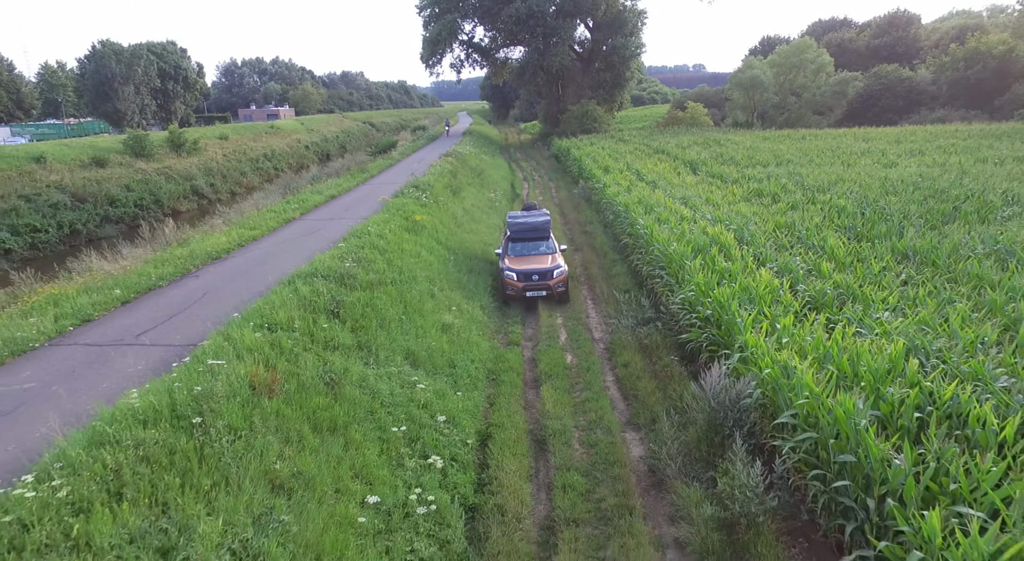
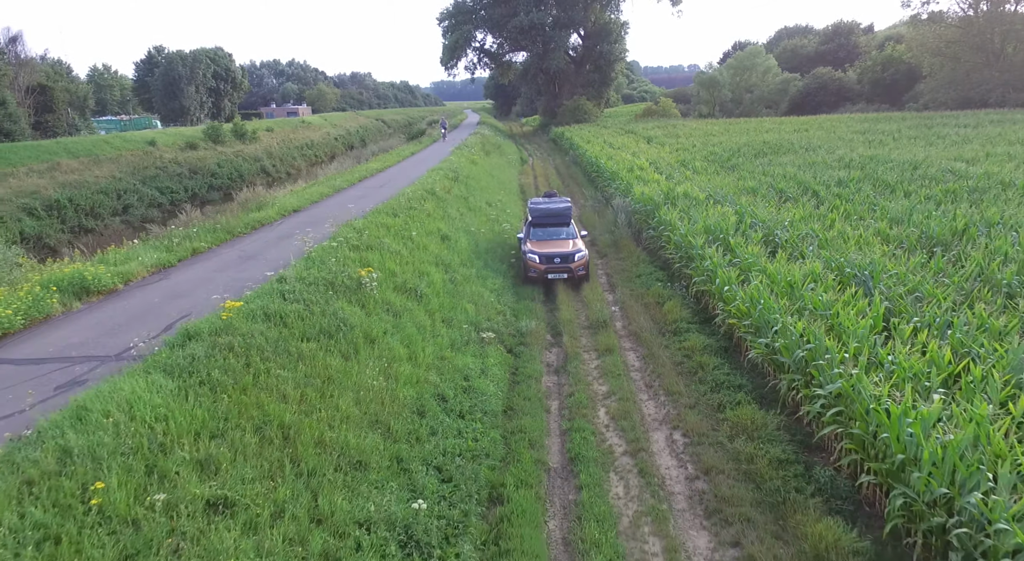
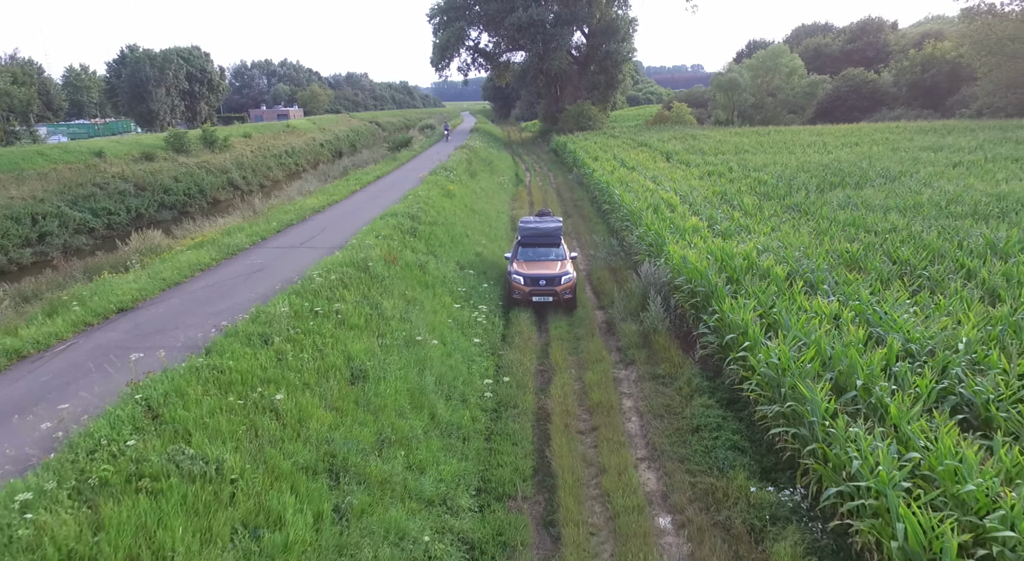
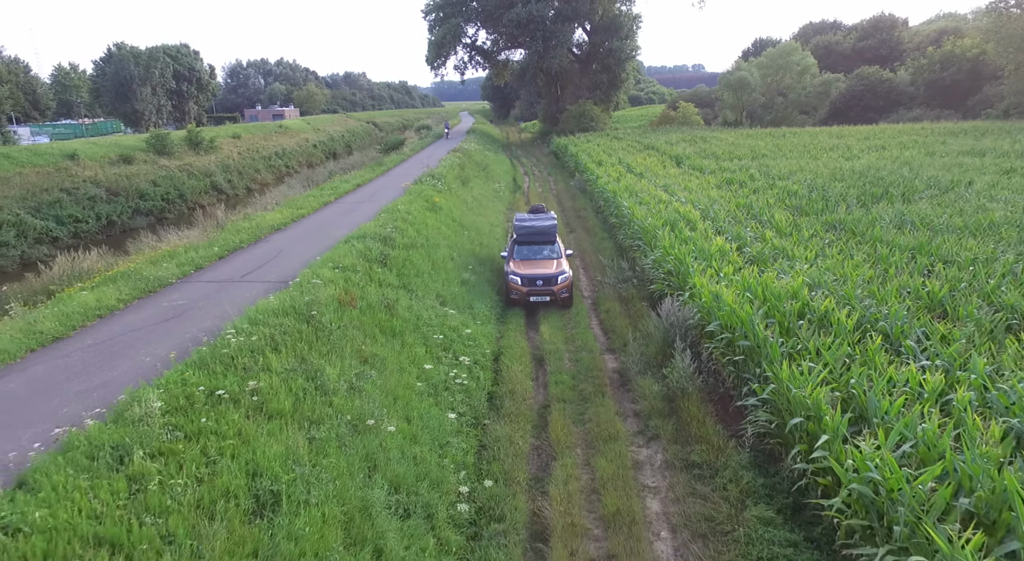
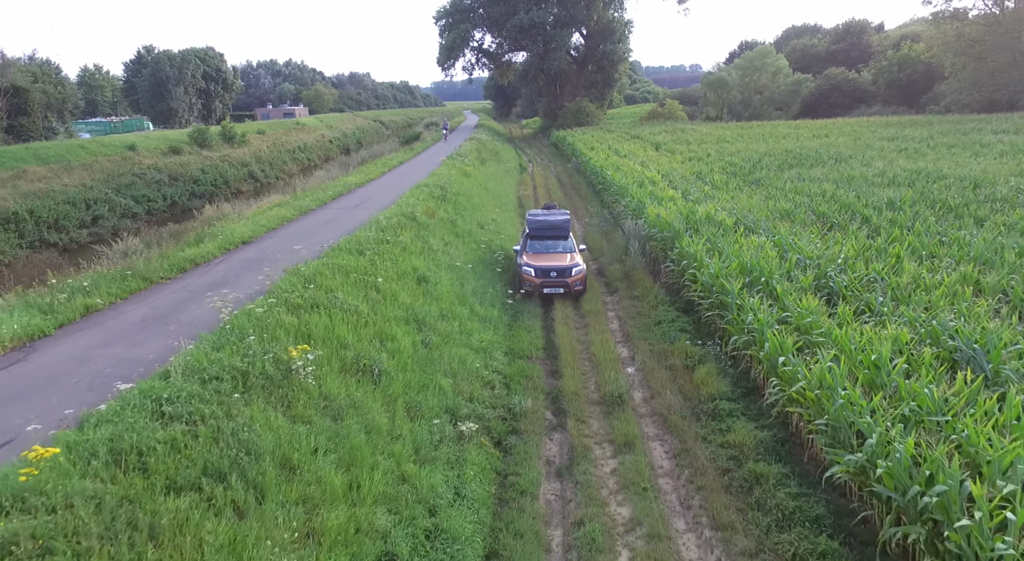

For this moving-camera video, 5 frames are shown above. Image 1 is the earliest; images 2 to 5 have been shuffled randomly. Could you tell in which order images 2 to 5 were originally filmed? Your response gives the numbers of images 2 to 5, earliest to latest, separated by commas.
4, 3, 5, 2
